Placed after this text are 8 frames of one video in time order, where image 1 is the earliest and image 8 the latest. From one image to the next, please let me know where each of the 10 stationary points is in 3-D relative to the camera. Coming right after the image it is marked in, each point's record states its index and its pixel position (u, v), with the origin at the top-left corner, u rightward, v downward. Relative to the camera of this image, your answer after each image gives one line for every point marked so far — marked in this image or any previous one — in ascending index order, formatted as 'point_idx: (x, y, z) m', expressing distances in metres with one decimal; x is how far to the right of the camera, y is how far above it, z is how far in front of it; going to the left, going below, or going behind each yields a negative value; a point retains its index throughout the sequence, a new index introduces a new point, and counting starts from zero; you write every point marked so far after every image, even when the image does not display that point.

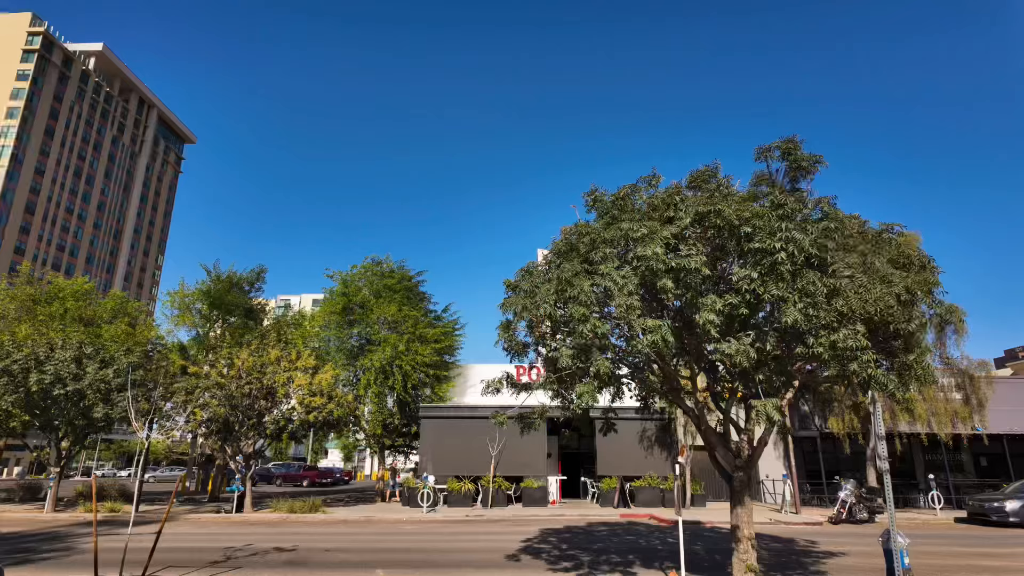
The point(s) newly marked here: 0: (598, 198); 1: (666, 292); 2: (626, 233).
0: (+1.5, +1.6, +9.4) m
1: (+2.0, -0.1, +7.1) m
2: (+1.6, +0.8, +7.6) m
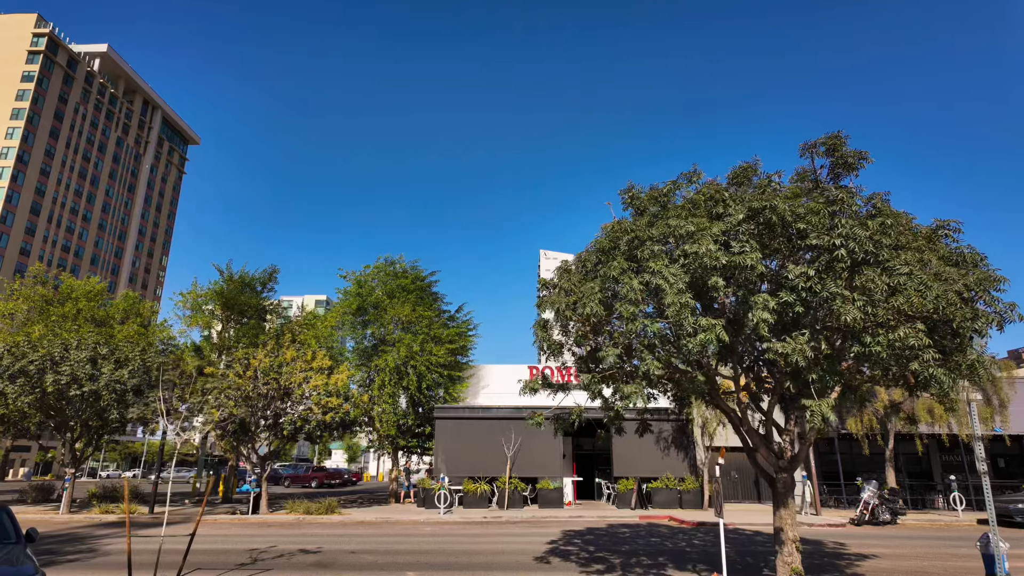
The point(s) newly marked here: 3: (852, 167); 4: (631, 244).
0: (+2.1, +1.6, +9.3) m
1: (+2.6, 0.0, +7.0) m
2: (+2.2, +0.8, +7.5) m
3: (+5.2, +1.8, +8.4) m
4: (+1.8, +0.7, +8.1) m
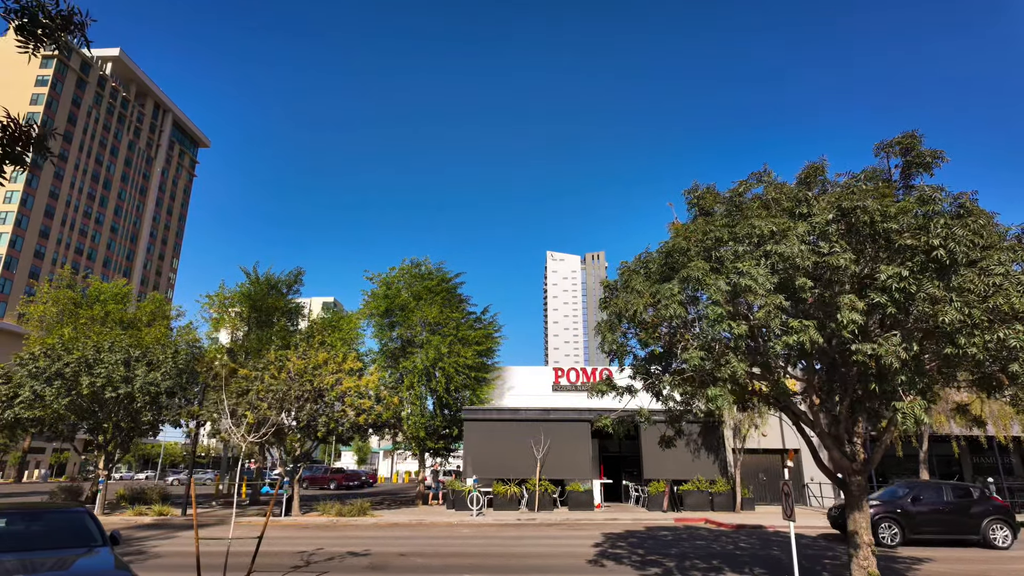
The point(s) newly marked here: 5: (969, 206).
0: (+3.2, +1.6, +9.2) m
1: (+3.7, 0.0, +6.9) m
2: (+3.3, +0.8, +7.4) m
3: (+6.3, +1.8, +8.3) m
4: (+2.9, +0.7, +8.0) m
5: (+5.9, +1.1, +7.1) m
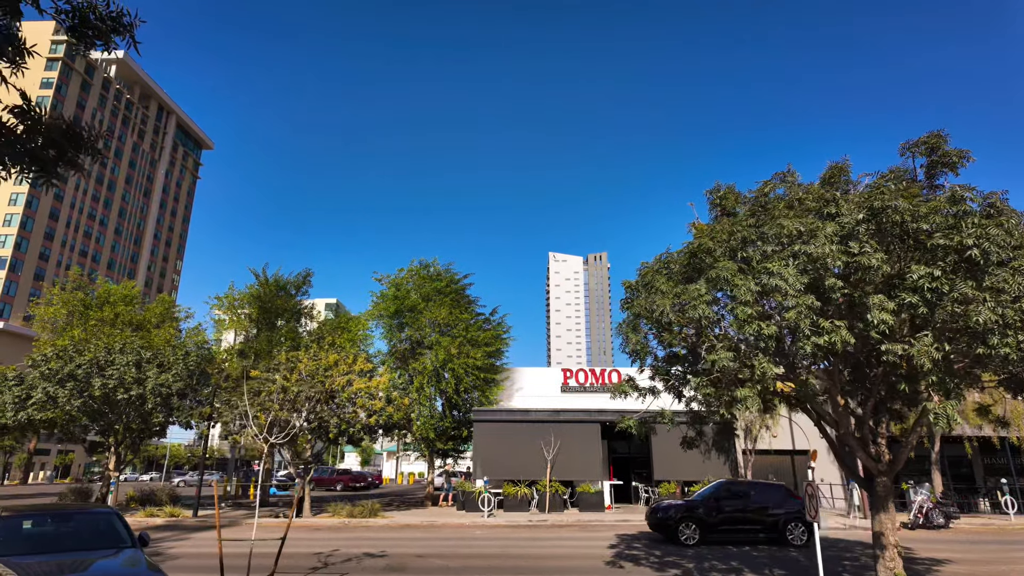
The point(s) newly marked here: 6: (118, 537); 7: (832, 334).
0: (+3.6, +1.6, +9.2) m
1: (+4.1, 0.0, +6.9) m
2: (+3.7, +0.8, +7.4) m
3: (+6.7, +1.8, +8.3) m
4: (+3.3, +0.6, +8.0) m
5: (+6.2, +1.1, +7.1) m
6: (-5.2, -3.3, +7.3) m
7: (+3.9, -0.6, +6.8) m
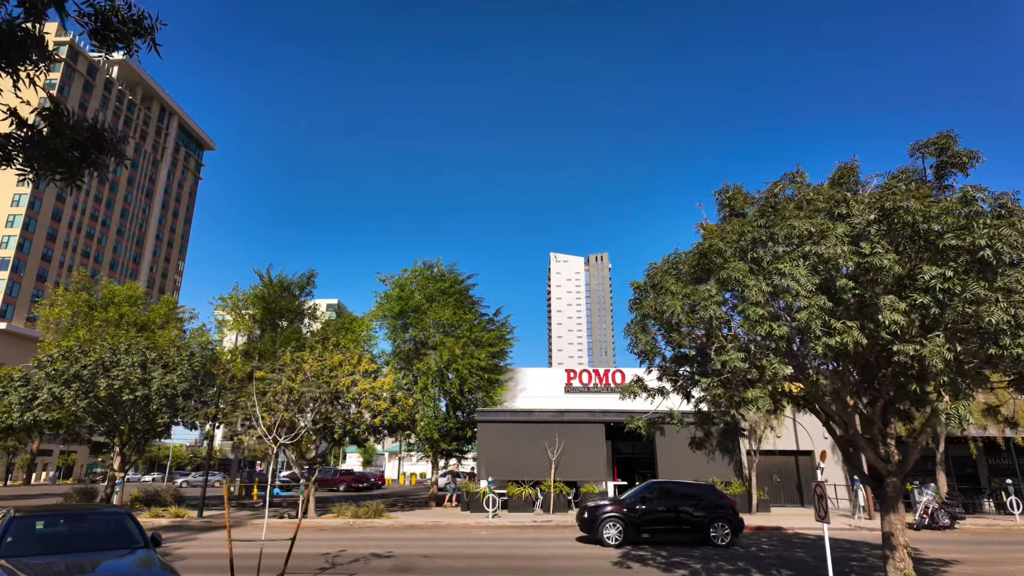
0: (+3.7, +1.5, +9.2) m
1: (+4.2, 0.0, +6.9) m
2: (+3.8, +0.8, +7.4) m
3: (+6.8, +1.8, +8.3) m
4: (+3.4, +0.6, +8.0) m
5: (+6.4, +1.0, +7.1) m
6: (-5.0, -3.3, +7.3) m
7: (+4.1, -0.6, +6.8) m
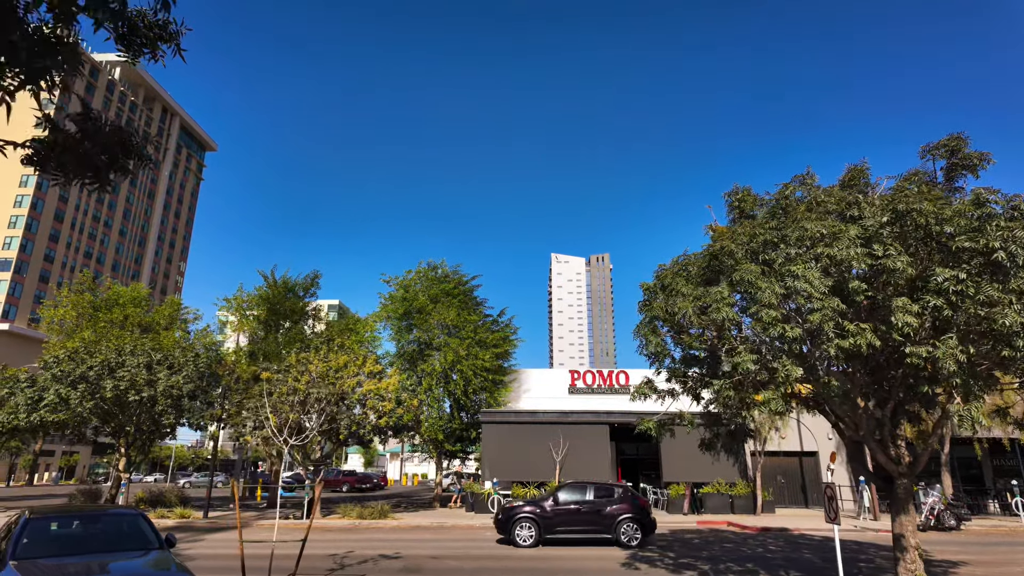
0: (+3.9, +1.5, +9.3) m
1: (+4.4, -0.1, +6.9) m
2: (+4.0, +0.7, +7.4) m
3: (+7.0, +1.8, +8.3) m
4: (+3.6, +0.6, +8.0) m
5: (+6.6, +1.0, +7.1) m
6: (-4.9, -3.3, +7.3) m
7: (+4.3, -0.6, +6.8) m
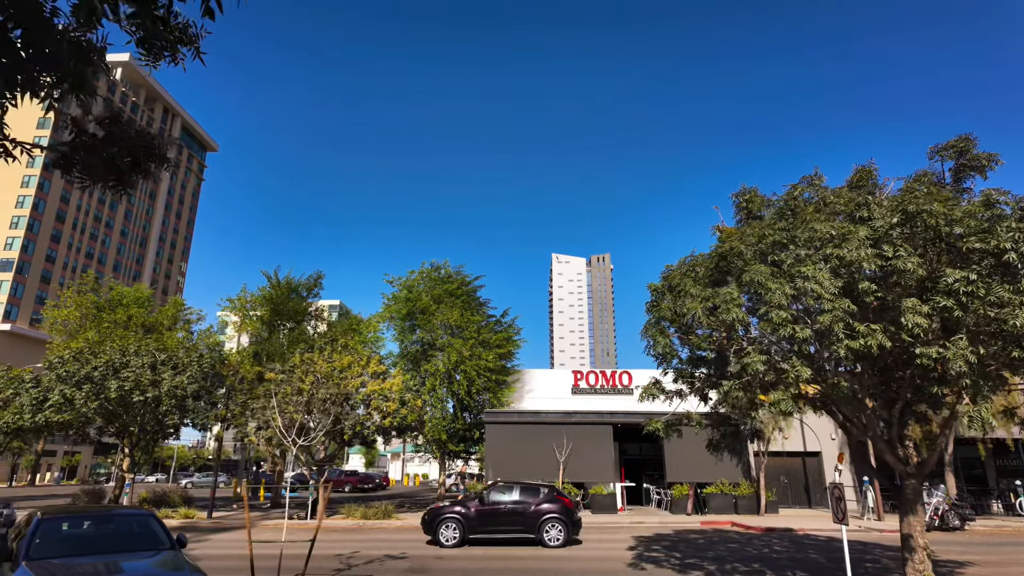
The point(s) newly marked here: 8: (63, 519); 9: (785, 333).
0: (+4.0, +1.5, +9.3) m
1: (+4.5, -0.1, +7.0) m
2: (+4.1, +0.7, +7.5) m
3: (+7.1, +1.8, +8.3) m
4: (+3.7, +0.6, +8.1) m
5: (+6.7, +1.0, +7.1) m
6: (-4.7, -3.3, +7.3) m
7: (+4.4, -0.6, +6.8) m
8: (-5.9, -3.1, +7.3) m
9: (+3.5, -0.6, +7.2) m
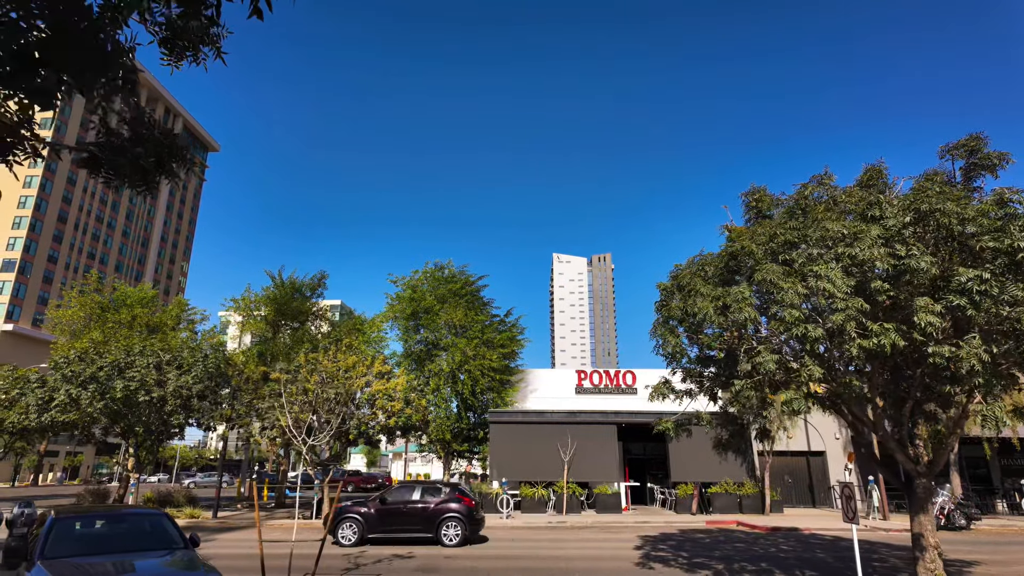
0: (+4.2, +1.5, +9.3) m
1: (+4.7, -0.1, +7.0) m
2: (+4.3, +0.7, +7.5) m
3: (+7.3, +1.8, +8.3) m
4: (+3.9, +0.6, +8.1) m
5: (+6.8, +1.0, +7.1) m
6: (-4.6, -3.3, +7.3) m
7: (+4.5, -0.6, +6.8) m
8: (-5.8, -3.1, +7.3) m
9: (+3.7, -0.6, +7.2) m
